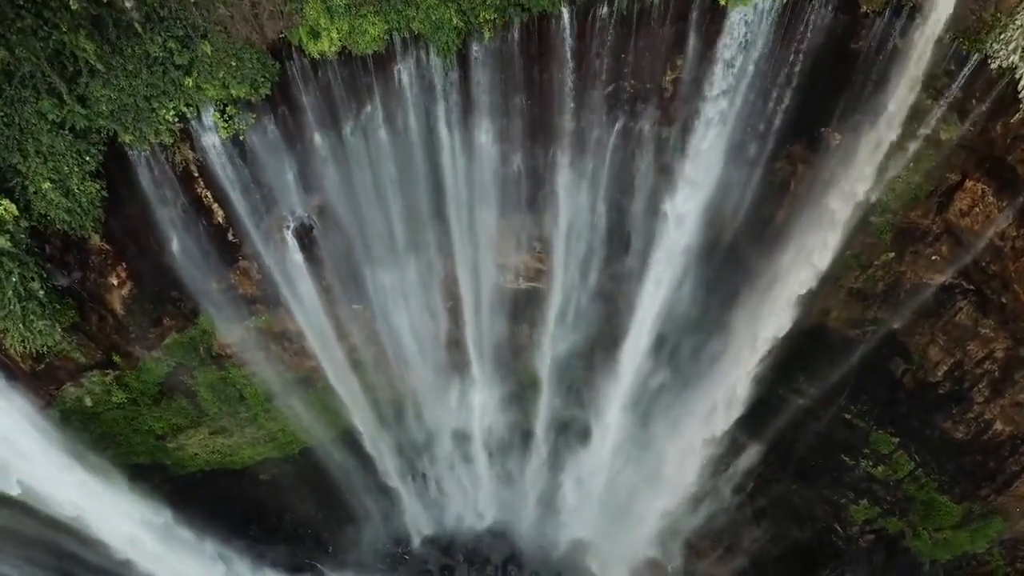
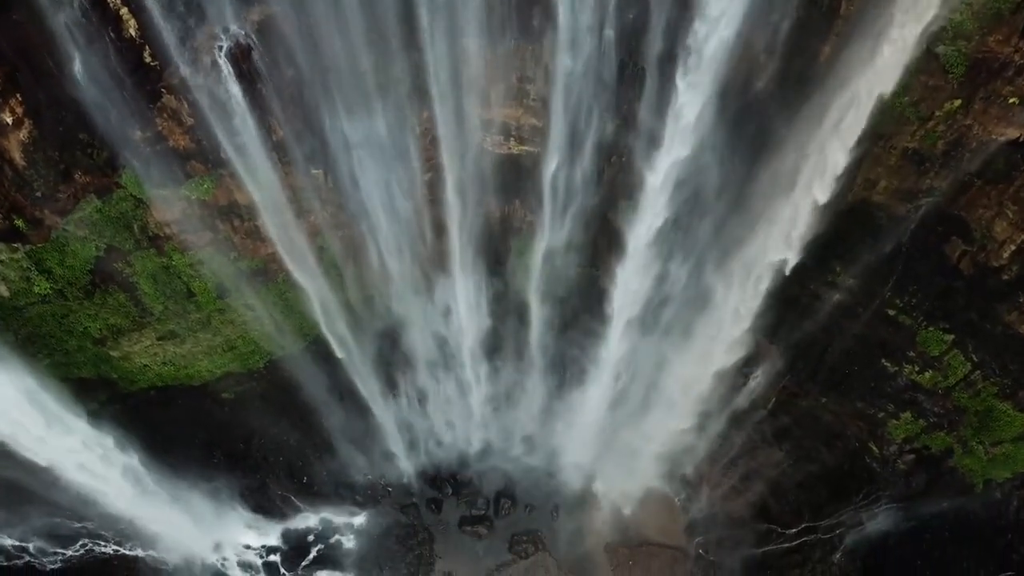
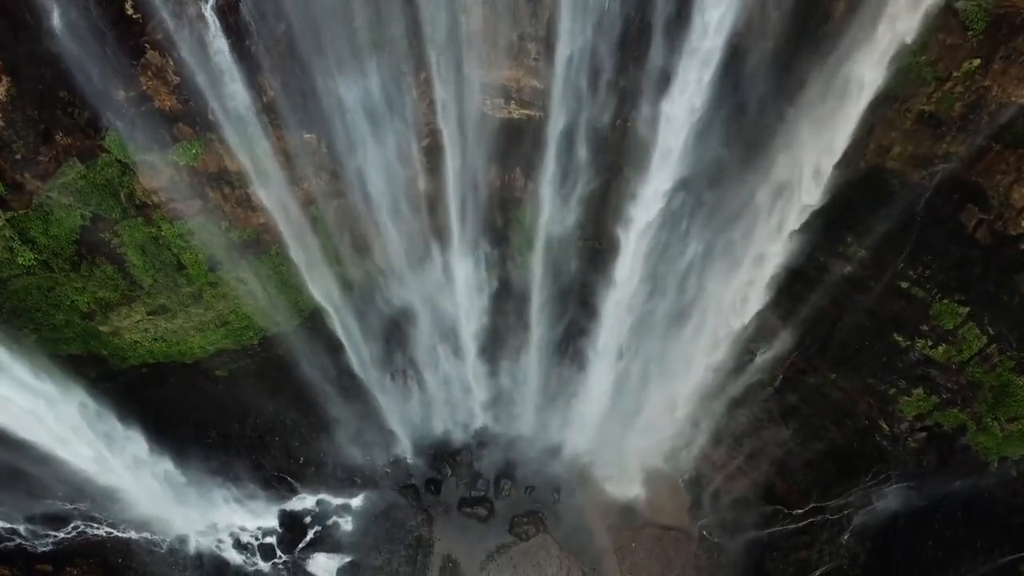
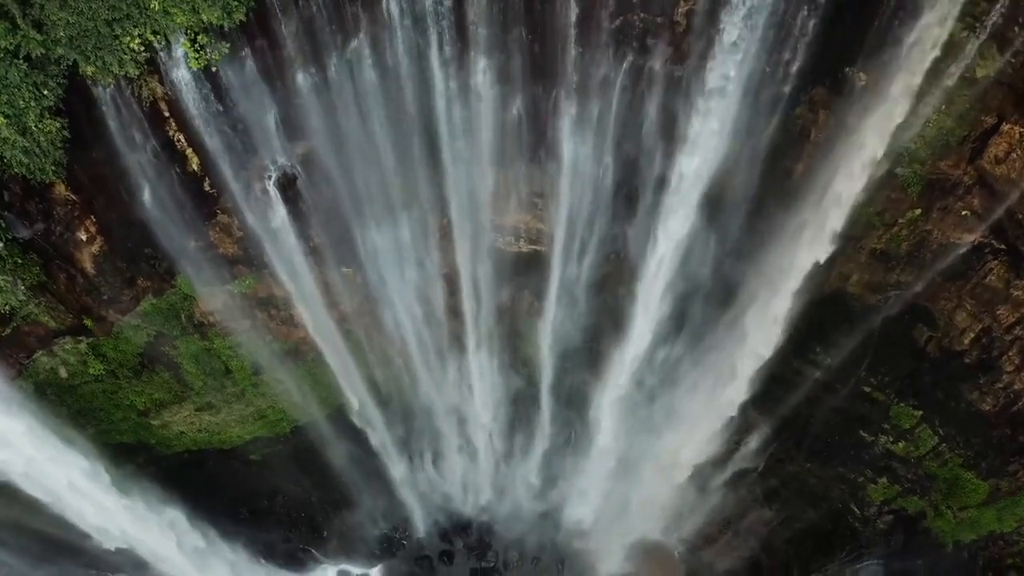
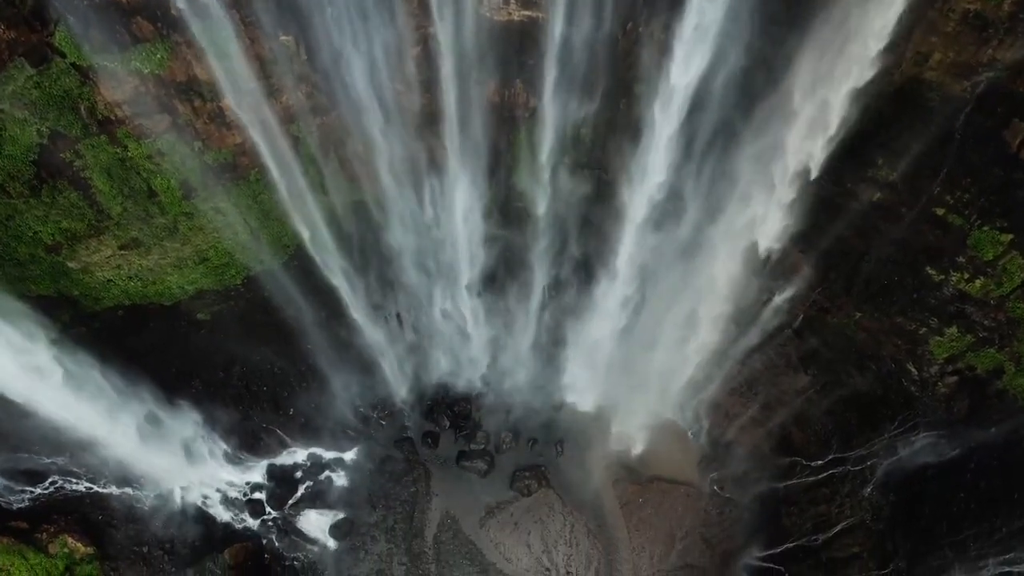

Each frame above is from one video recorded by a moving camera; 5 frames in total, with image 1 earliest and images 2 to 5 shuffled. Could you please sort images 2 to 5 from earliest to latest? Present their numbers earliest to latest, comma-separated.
4, 2, 3, 5
